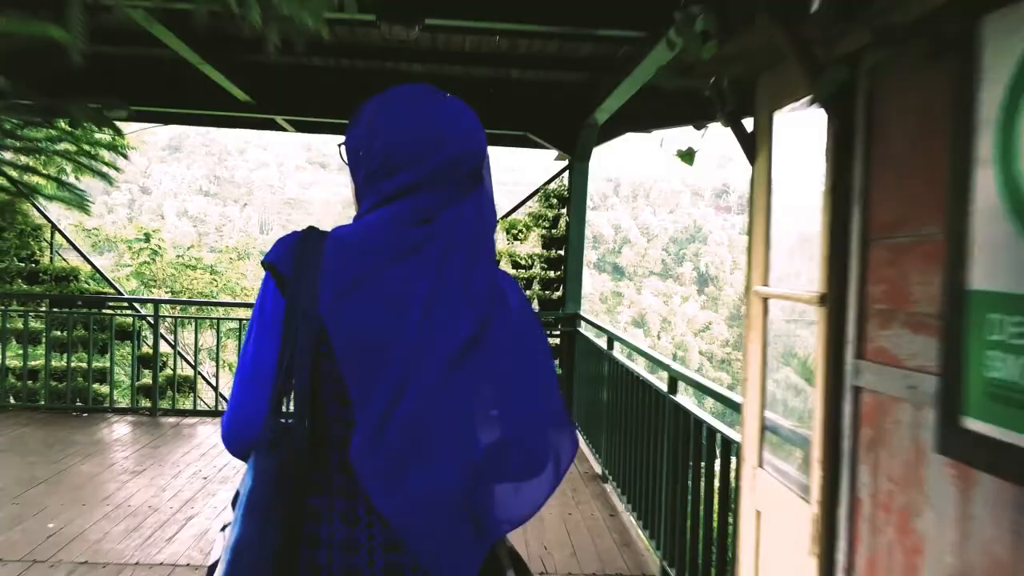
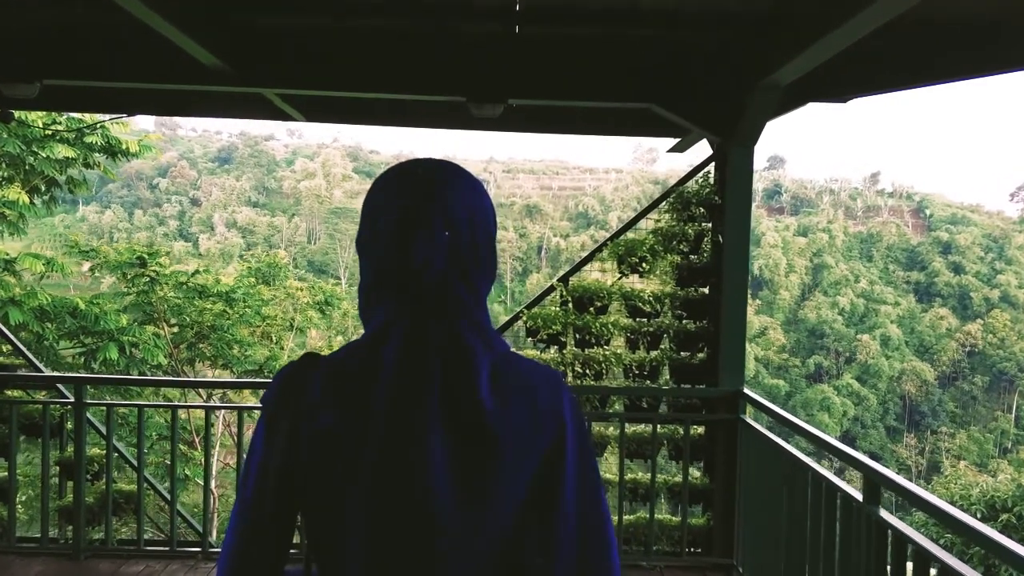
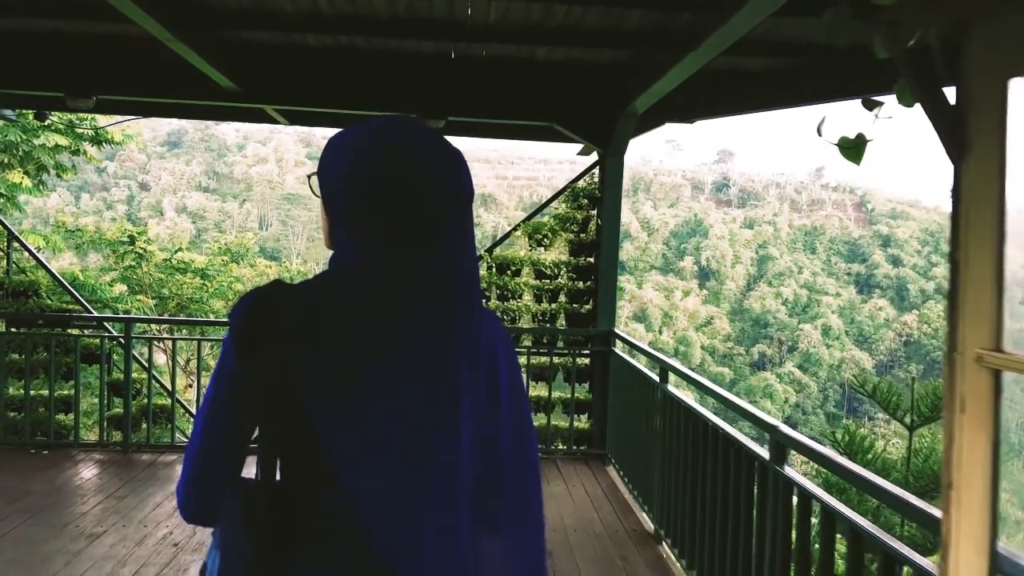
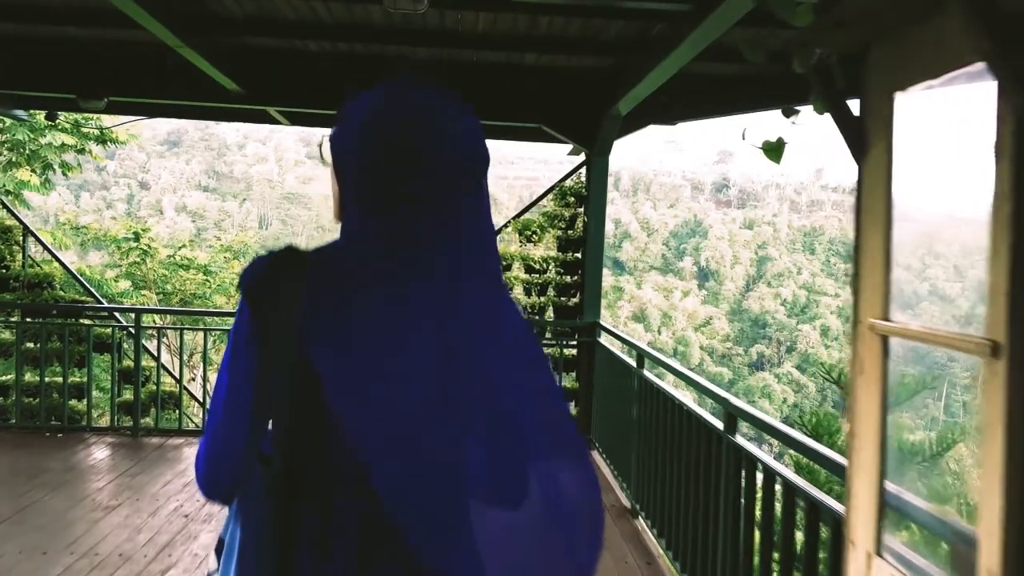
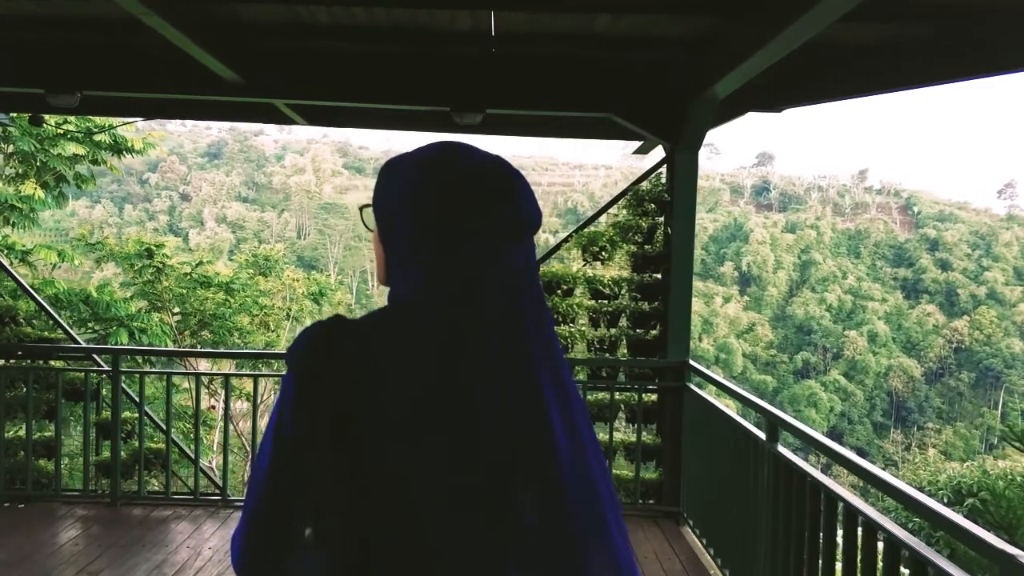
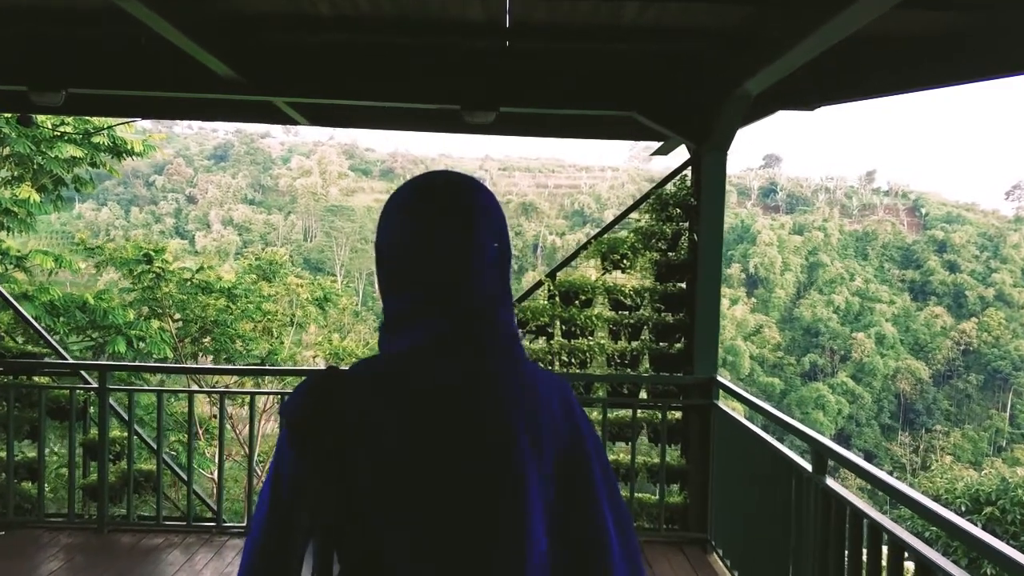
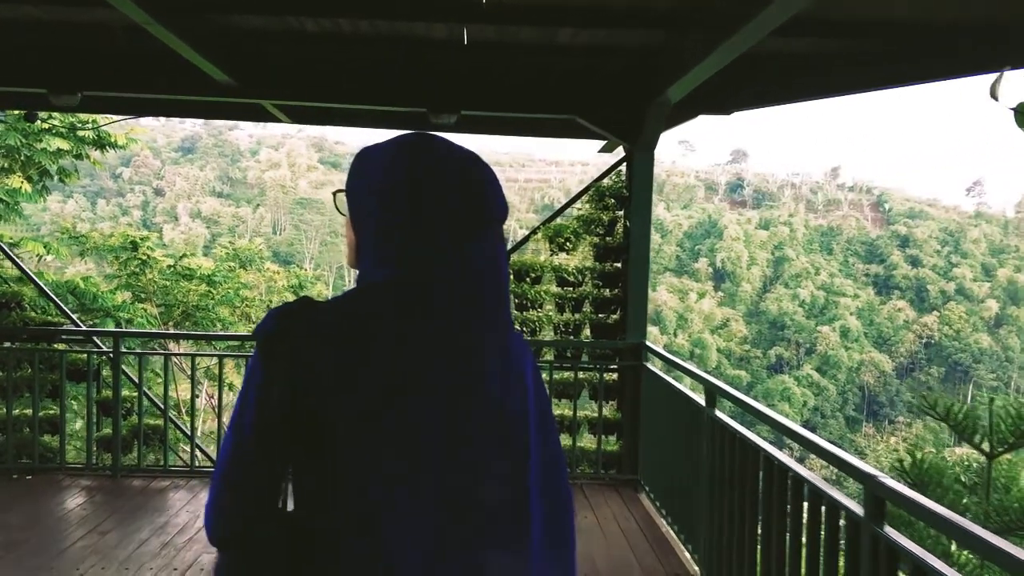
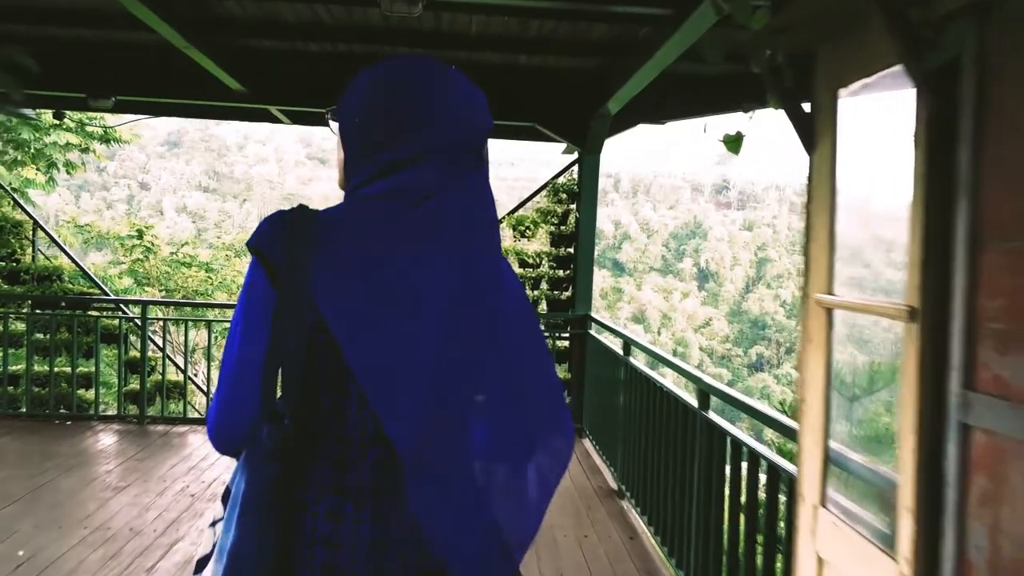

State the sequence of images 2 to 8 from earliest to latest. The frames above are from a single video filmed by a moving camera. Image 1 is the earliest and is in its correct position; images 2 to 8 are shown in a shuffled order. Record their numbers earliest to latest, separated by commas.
8, 4, 3, 7, 5, 6, 2
